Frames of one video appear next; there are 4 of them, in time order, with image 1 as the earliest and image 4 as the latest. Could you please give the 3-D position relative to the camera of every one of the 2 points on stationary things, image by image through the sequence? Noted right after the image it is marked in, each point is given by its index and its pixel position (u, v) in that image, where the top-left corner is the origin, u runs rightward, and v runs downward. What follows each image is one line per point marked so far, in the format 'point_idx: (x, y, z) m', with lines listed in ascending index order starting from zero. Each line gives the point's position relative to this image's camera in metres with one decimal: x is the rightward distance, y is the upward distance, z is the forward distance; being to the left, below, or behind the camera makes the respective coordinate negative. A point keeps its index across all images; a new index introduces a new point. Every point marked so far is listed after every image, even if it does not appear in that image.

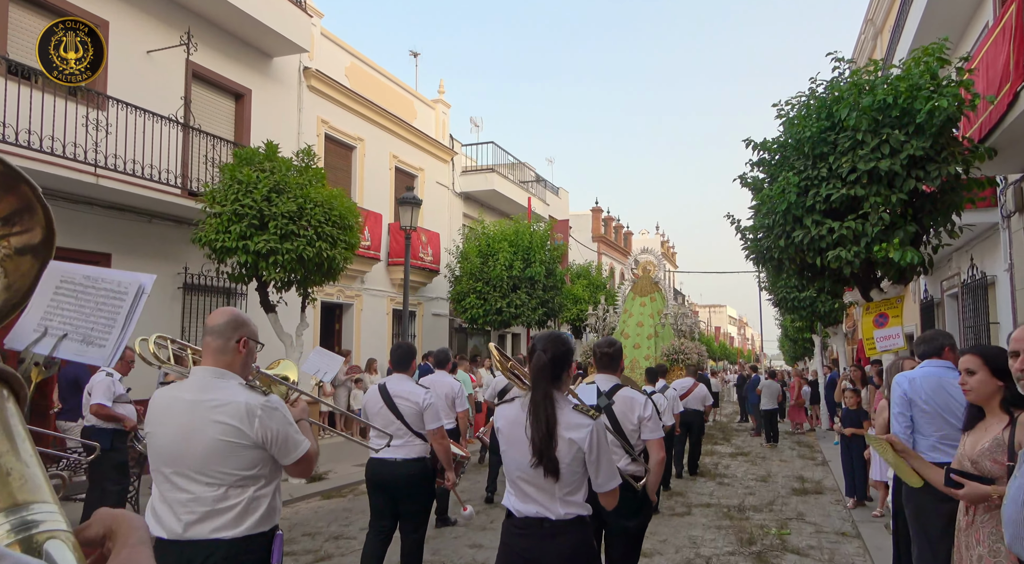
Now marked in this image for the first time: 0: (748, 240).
0: (+3.1, +0.6, +8.9) m
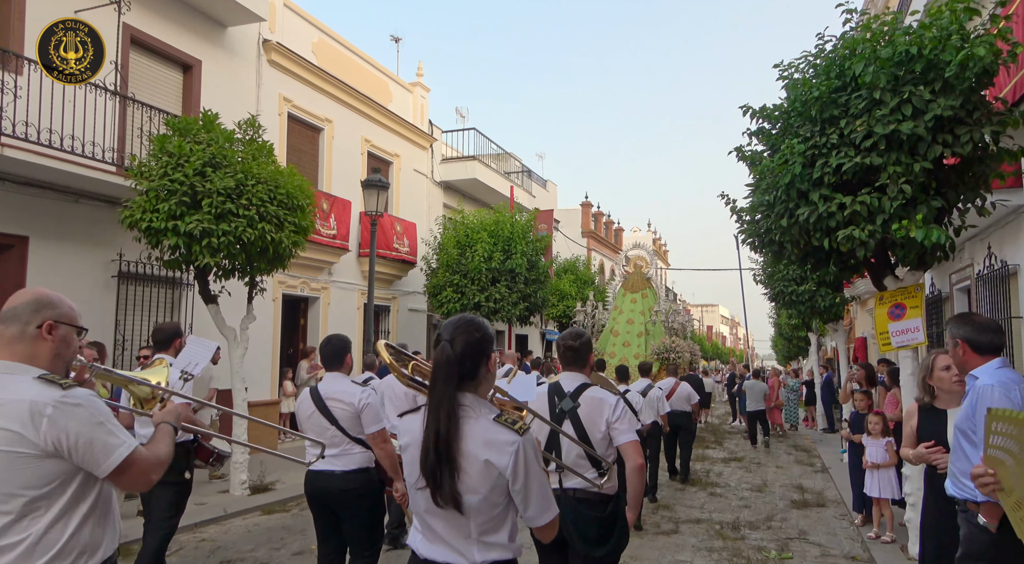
0: (+2.8, +0.7, +7.9) m
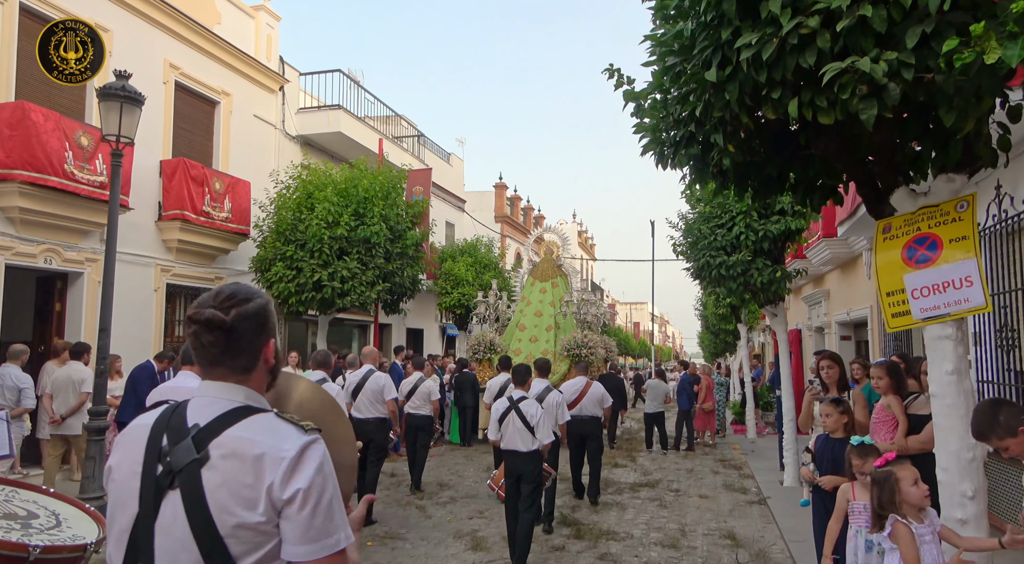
0: (+0.9, +1.2, +4.6) m
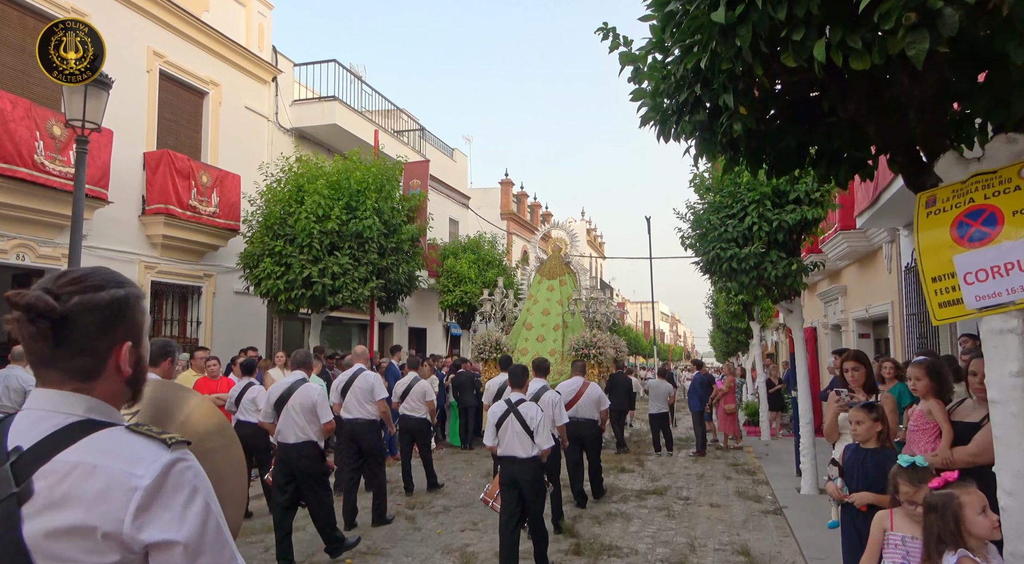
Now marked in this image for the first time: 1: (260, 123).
0: (+0.8, +1.2, +4.0) m
1: (-5.2, +3.3, +13.9) m
